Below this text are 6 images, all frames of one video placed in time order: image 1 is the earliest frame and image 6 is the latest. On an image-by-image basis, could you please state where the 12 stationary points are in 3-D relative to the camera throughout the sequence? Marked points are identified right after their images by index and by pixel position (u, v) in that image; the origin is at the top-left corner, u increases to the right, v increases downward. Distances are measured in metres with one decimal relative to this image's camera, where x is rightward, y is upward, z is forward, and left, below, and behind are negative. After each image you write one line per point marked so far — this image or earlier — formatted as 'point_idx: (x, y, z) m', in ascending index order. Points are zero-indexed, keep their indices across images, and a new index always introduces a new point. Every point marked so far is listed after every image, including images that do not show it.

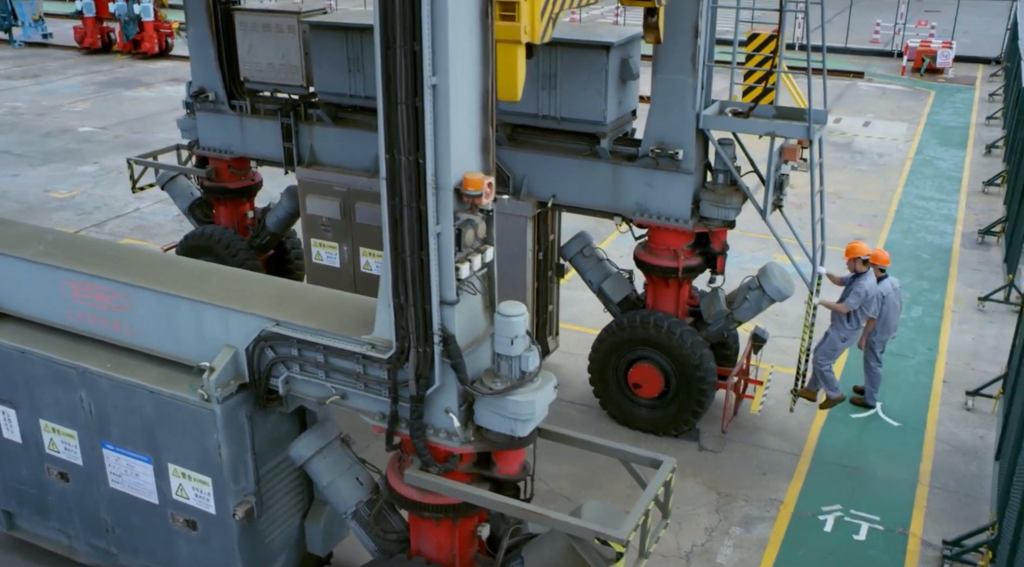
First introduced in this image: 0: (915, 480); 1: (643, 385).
0: (+3.7, -1.8, +9.3) m
1: (+1.3, -1.0, +9.7) m
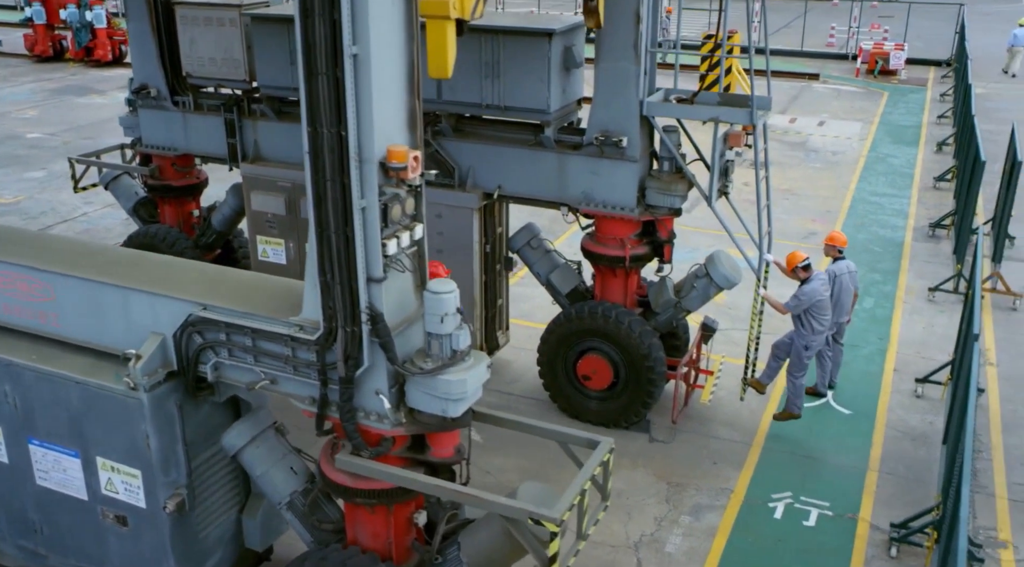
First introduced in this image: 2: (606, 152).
0: (+3.3, -1.7, +9.2) m
1: (+0.8, -0.9, +9.6) m
2: (+0.9, +1.2, +9.2) m
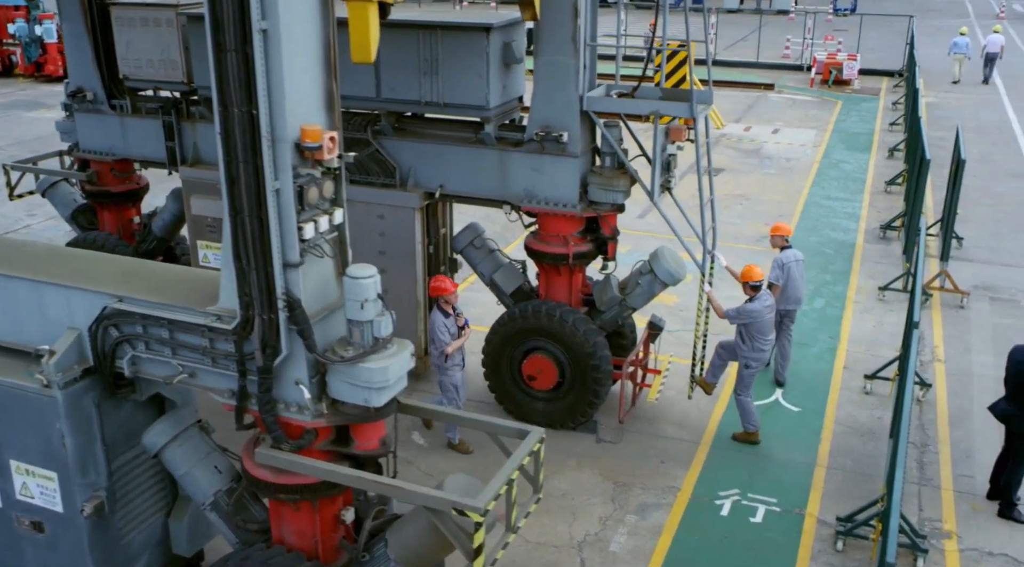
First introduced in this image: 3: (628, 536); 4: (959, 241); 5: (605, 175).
0: (+2.7, -1.6, +9.1) m
1: (+0.2, -0.9, +9.5) m
2: (+0.3, +1.2, +9.1) m
3: (+0.9, -2.0, +8.1) m
4: (+6.6, +0.6, +14.8) m
5: (+0.8, +1.0, +9.0) m
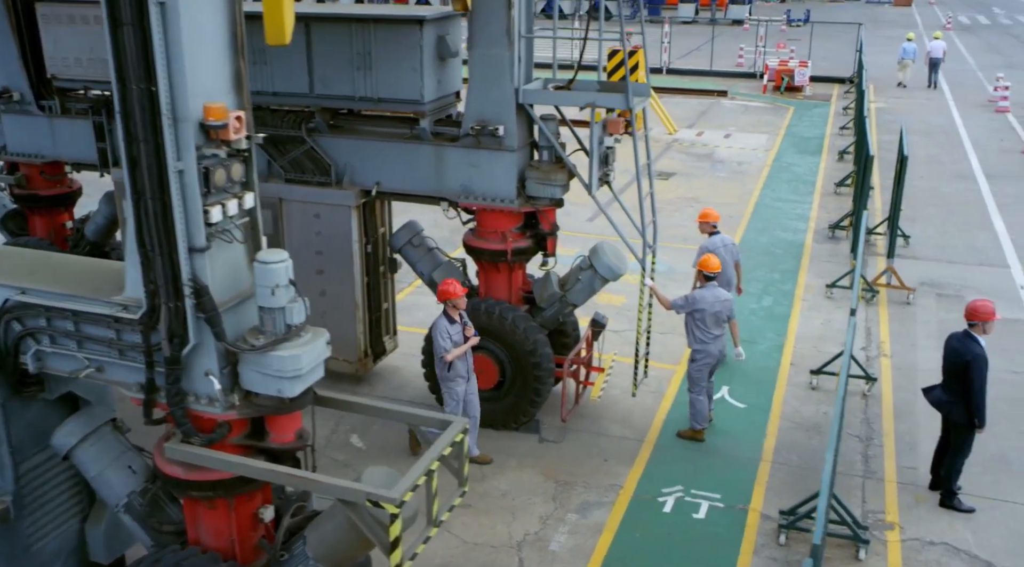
0: (+2.2, -1.6, +9.0) m
1: (-0.3, -0.9, +9.3) m
2: (-0.3, +1.3, +8.9) m
3: (+0.4, -2.0, +7.9) m
4: (+5.8, +0.7, +14.8) m
5: (+0.3, +1.0, +8.9) m
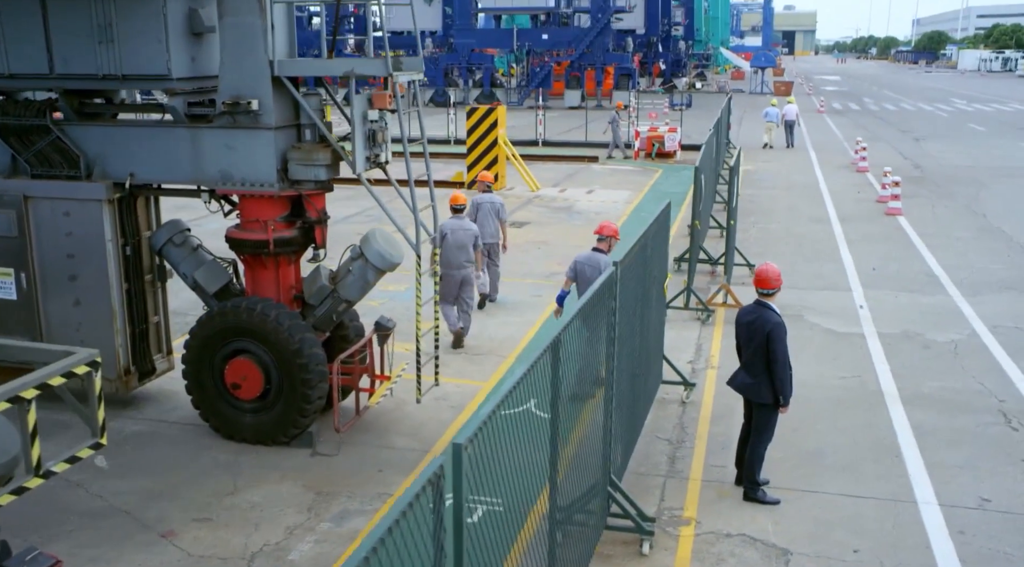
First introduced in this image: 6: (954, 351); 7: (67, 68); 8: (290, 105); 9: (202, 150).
0: (+0.3, -1.5, +8.1) m
1: (-2.2, -0.8, +8.3) m
2: (-2.2, +1.3, +8.1) m
3: (-1.3, -1.8, +6.8) m
4: (+3.4, +0.2, +14.4) m
5: (-1.7, +1.1, +8.1) m
6: (+4.8, -0.7, +10.9) m
7: (-3.6, +1.8, +8.2) m
8: (-1.8, +1.5, +8.3) m
9: (-2.6, +1.1, +8.3) m
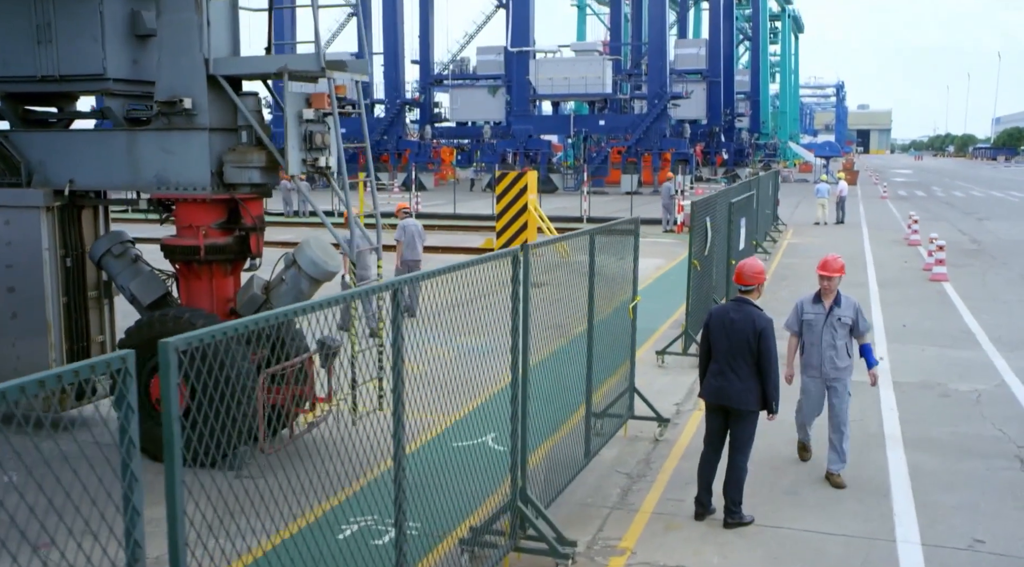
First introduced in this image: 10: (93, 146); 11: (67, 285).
0: (-0.2, -1.5, +7.3) m
1: (-2.7, -0.9, +7.7) m
2: (-2.6, +1.3, +7.8) m
3: (-1.9, -1.7, +6.1) m
4: (+3.4, -0.5, +13.5) m
5: (-2.1, +1.0, +7.7) m
6: (+4.6, -1.2, +9.9) m
7: (-4.0, +1.7, +8.1) m
8: (-2.2, +1.4, +7.9) m
9: (-3.0, +1.1, +8.0) m
10: (-3.4, +1.1, +8.1) m
11: (-3.8, 0.0, +8.6) m
